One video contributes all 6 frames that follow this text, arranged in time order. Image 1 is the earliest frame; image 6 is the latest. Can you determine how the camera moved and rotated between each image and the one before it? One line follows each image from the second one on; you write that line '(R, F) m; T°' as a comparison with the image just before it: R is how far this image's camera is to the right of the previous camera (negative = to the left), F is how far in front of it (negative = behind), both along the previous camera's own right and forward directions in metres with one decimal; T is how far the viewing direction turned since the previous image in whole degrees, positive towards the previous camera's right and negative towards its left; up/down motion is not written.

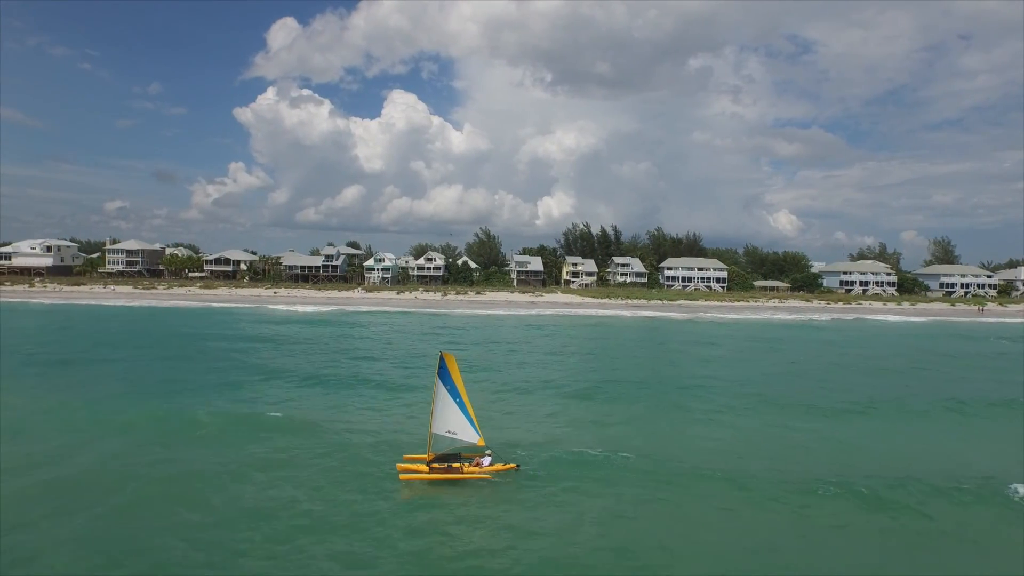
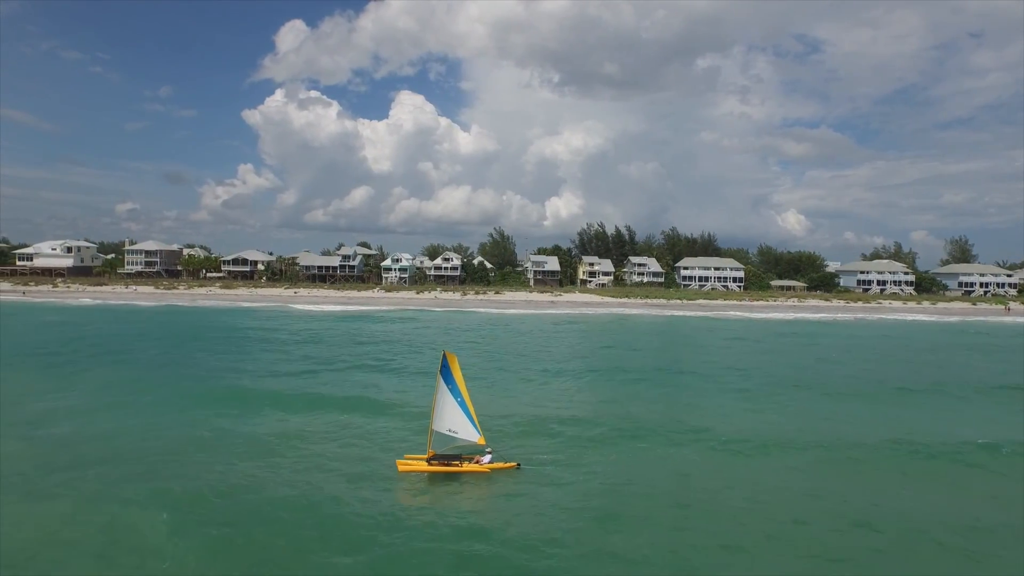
(-1.1, -0.2) m; -1°
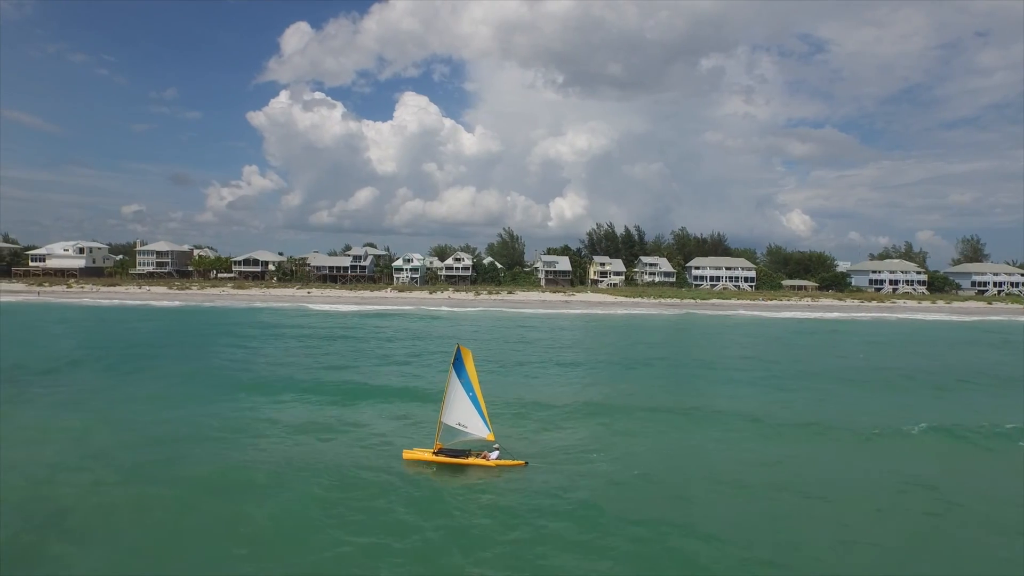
(-0.8, 0.0) m; 0°
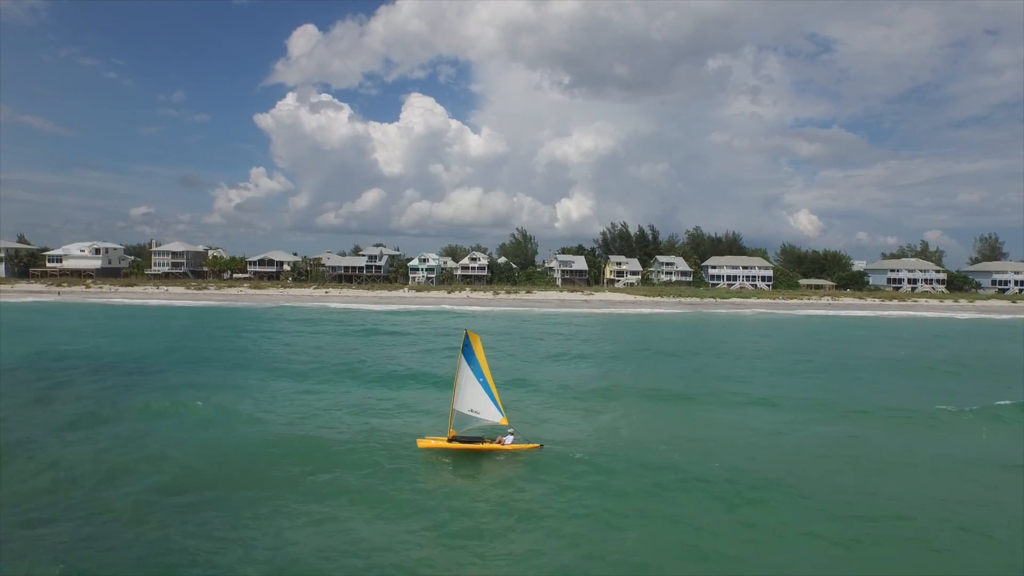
(-1.2, +0.2) m; -1°
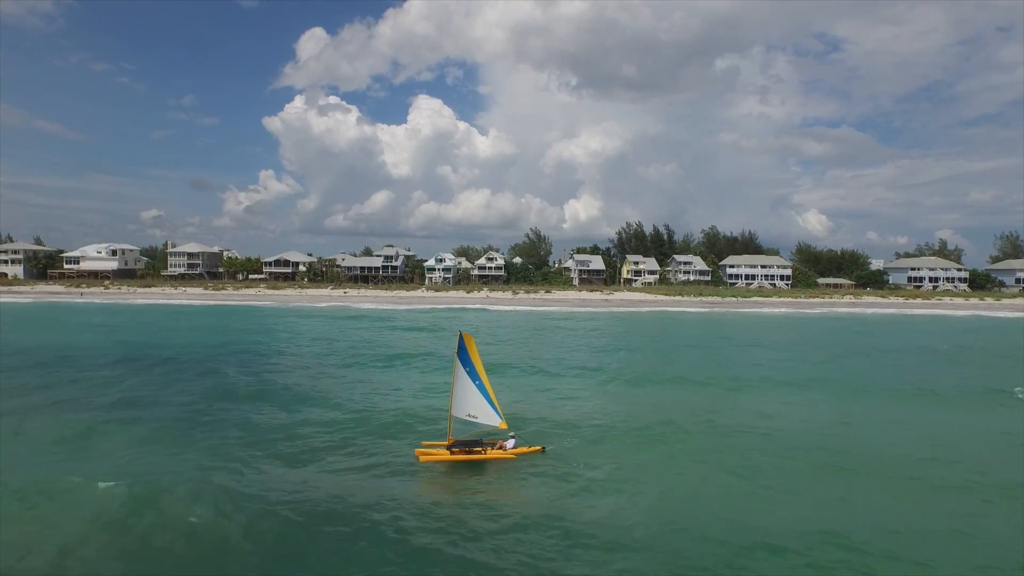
(-1.1, +0.3) m; -1°
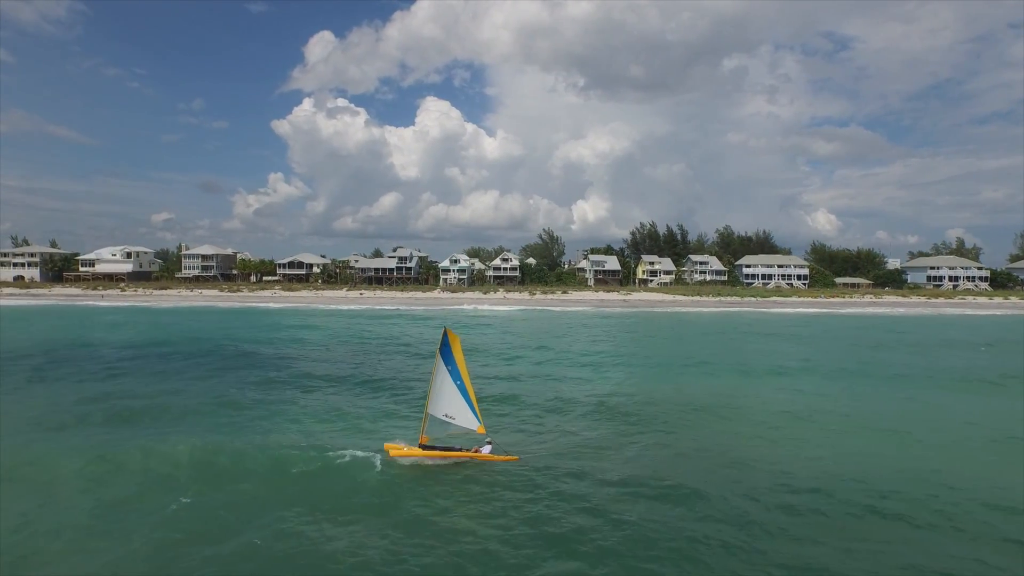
(-0.8, +0.3) m; -1°
